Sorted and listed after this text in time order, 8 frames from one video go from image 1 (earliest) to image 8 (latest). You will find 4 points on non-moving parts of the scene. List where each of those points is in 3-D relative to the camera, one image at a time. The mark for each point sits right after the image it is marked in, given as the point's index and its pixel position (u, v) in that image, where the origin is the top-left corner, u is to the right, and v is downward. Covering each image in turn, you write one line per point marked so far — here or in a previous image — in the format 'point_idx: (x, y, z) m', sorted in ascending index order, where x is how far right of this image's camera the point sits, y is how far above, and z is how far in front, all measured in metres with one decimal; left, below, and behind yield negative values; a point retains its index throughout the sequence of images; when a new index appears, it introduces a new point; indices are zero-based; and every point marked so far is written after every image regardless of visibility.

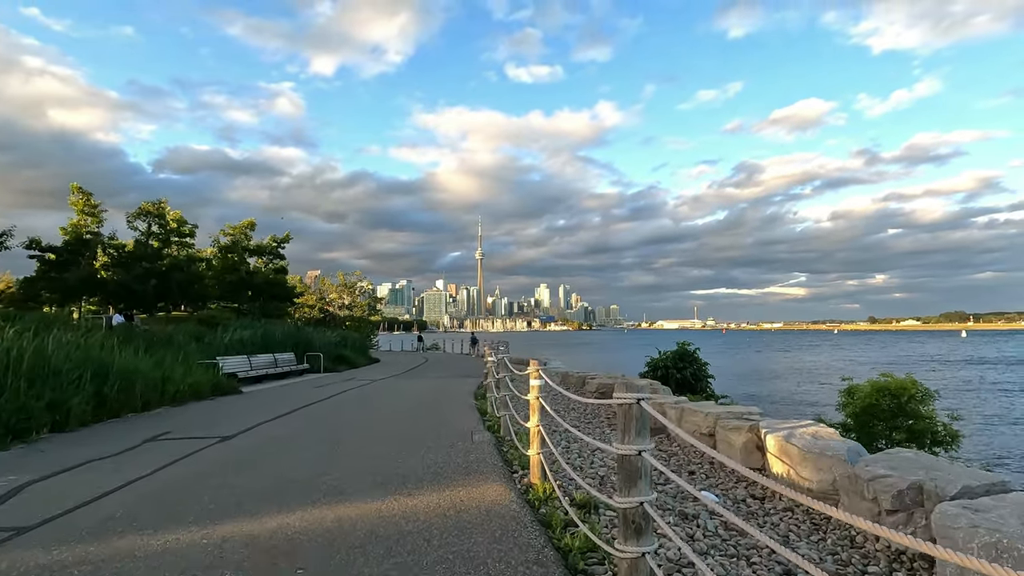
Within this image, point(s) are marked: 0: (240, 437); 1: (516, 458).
0: (-3.9, -2.1, +9.1) m
1: (+0.1, -2.0, +7.3) m
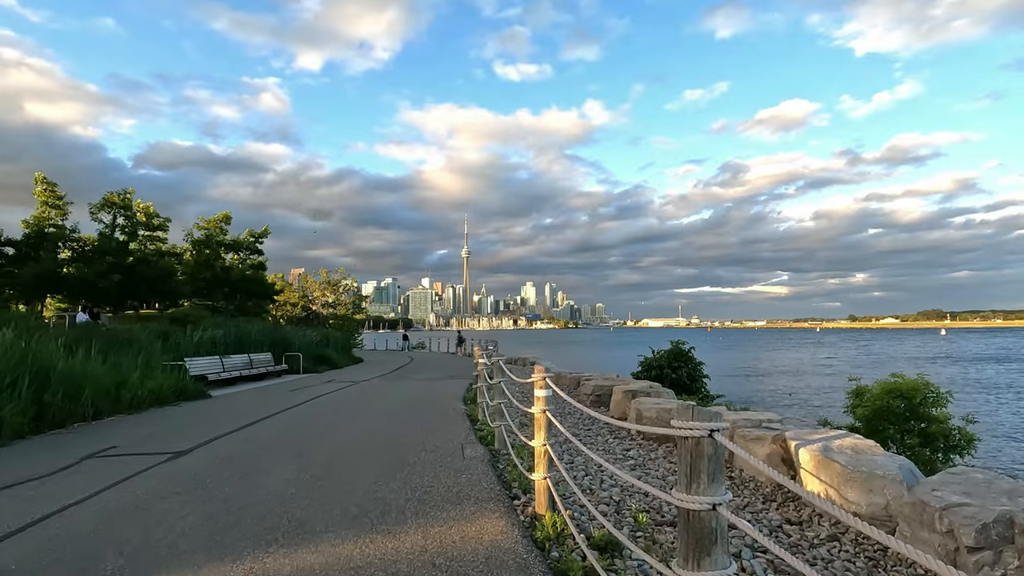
0: (-4.0, -2.1, +8.0) m
1: (0.0, -1.9, +6.2) m
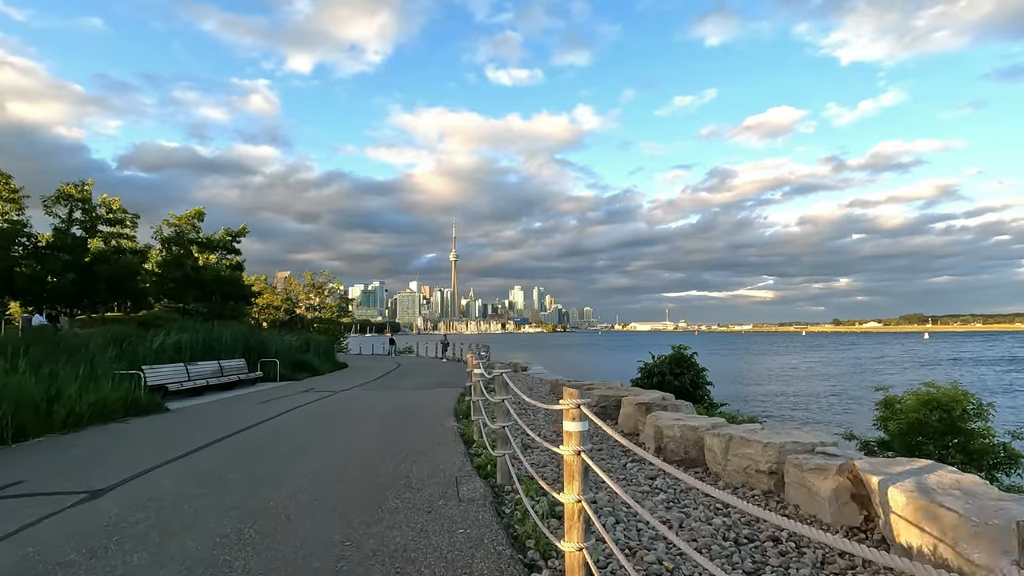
0: (-3.9, -2.0, +6.3) m
1: (+0.1, -1.8, +4.6) m
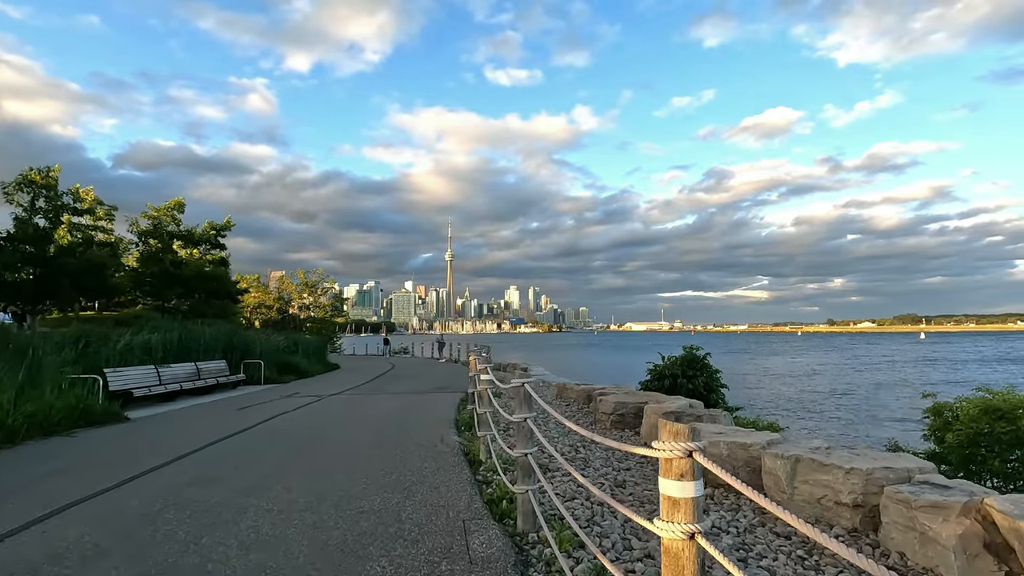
0: (-3.7, -1.9, +4.7) m
1: (+0.3, -1.7, +3.0) m
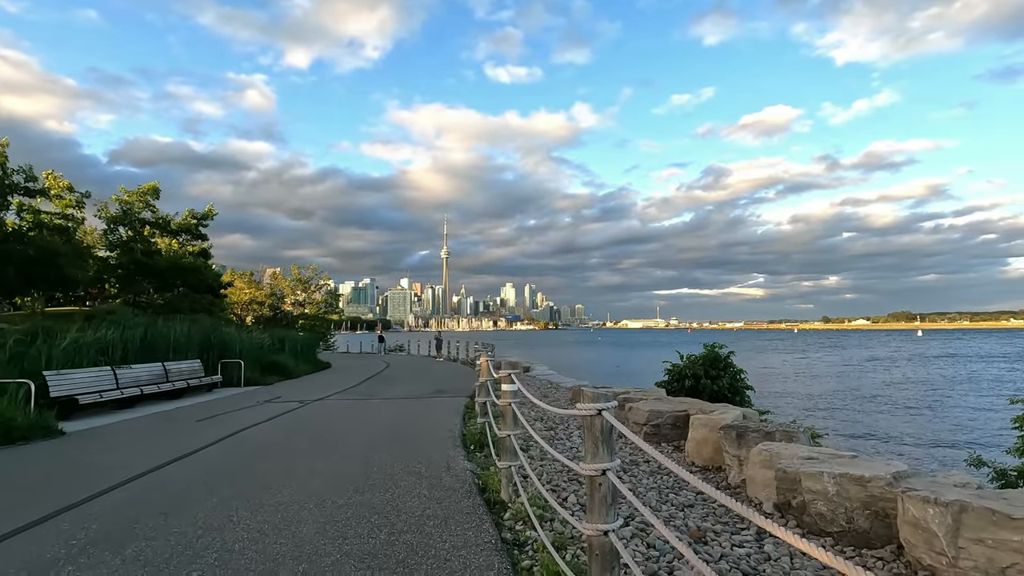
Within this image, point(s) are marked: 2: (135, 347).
0: (-3.4, -1.7, +2.6) m
1: (+0.7, -1.5, +1.0) m
2: (-8.6, -1.4, +14.5) m
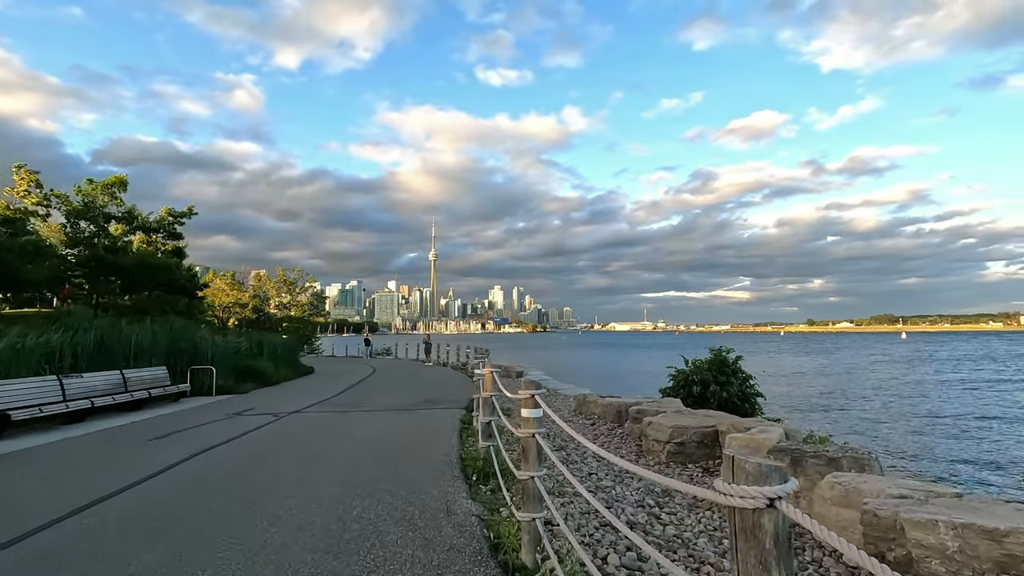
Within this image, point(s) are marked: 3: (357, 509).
0: (-3.2, -1.6, +1.1) m
1: (+0.9, -1.4, -0.5) m
2: (-8.6, -1.3, +12.9) m
3: (-1.4, -2.0, +5.5) m
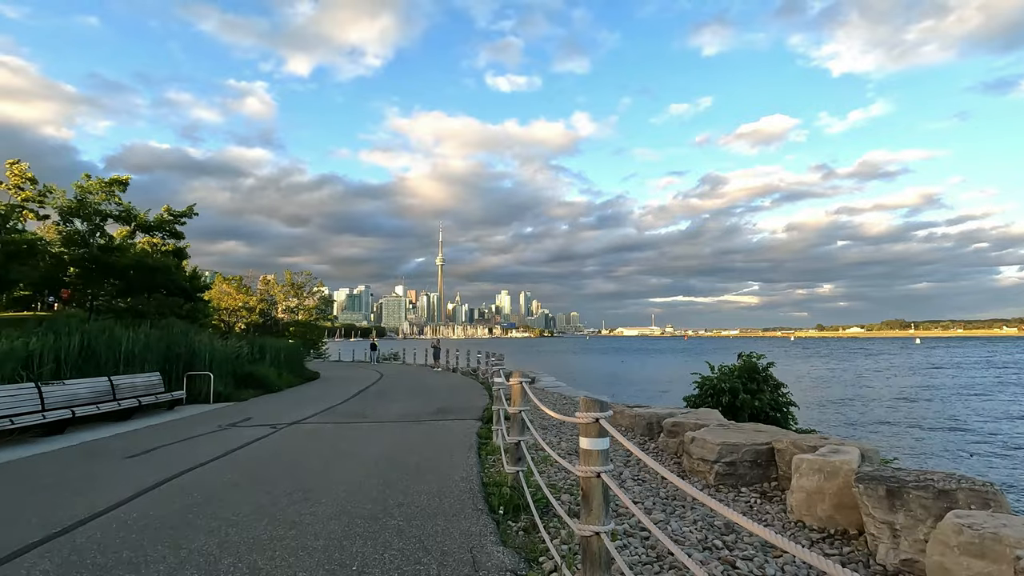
0: (-2.9, -1.5, -0.1) m
1: (+1.1, -1.3, -1.7) m
2: (-8.2, -1.3, +11.8) m
3: (-1.1, -1.9, +4.3) m
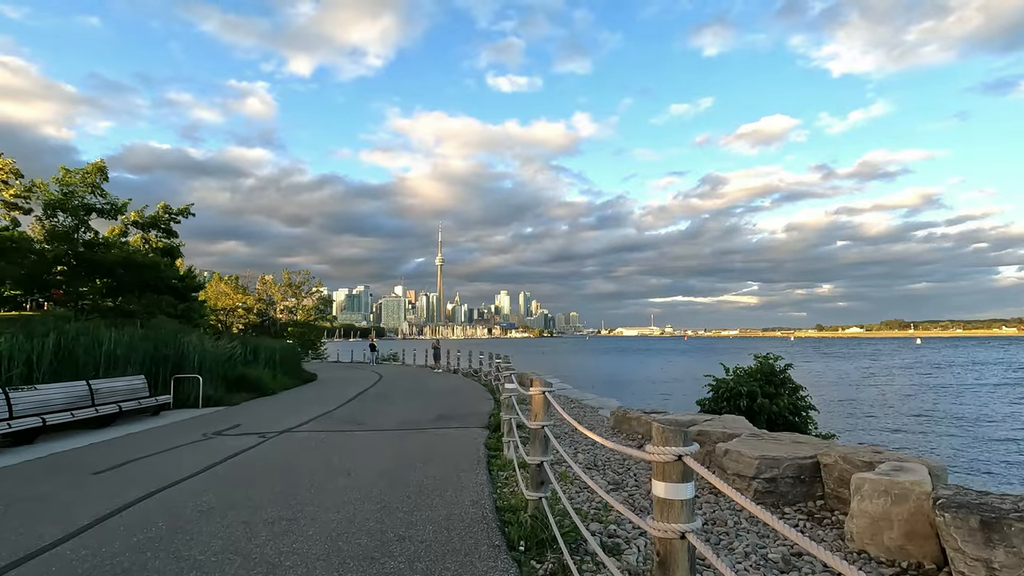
0: (-2.8, -1.4, -1.0) m
1: (+1.3, -1.2, -2.6) m
2: (-8.0, -1.3, +10.9) m
3: (-0.9, -1.9, +3.4) m
